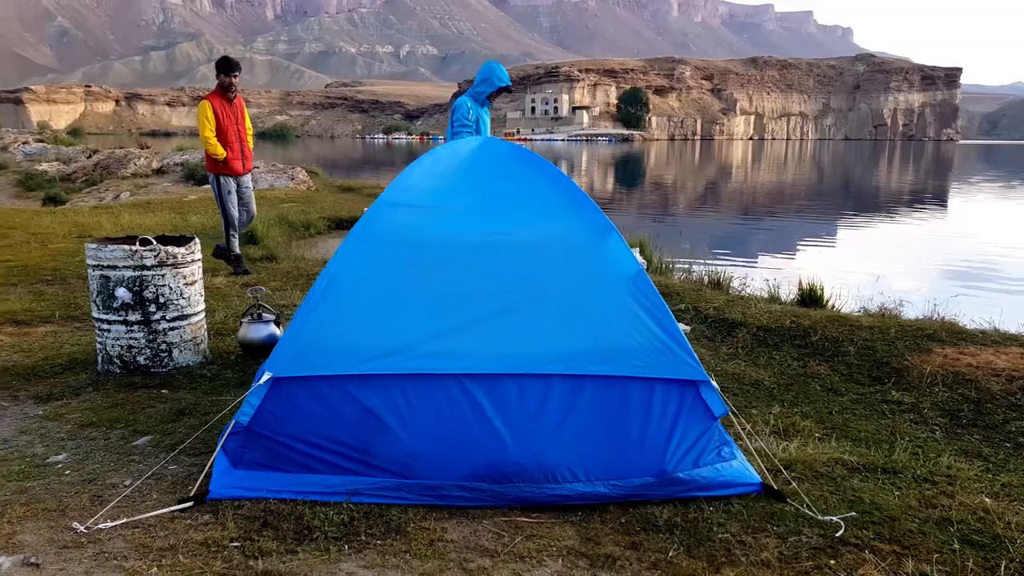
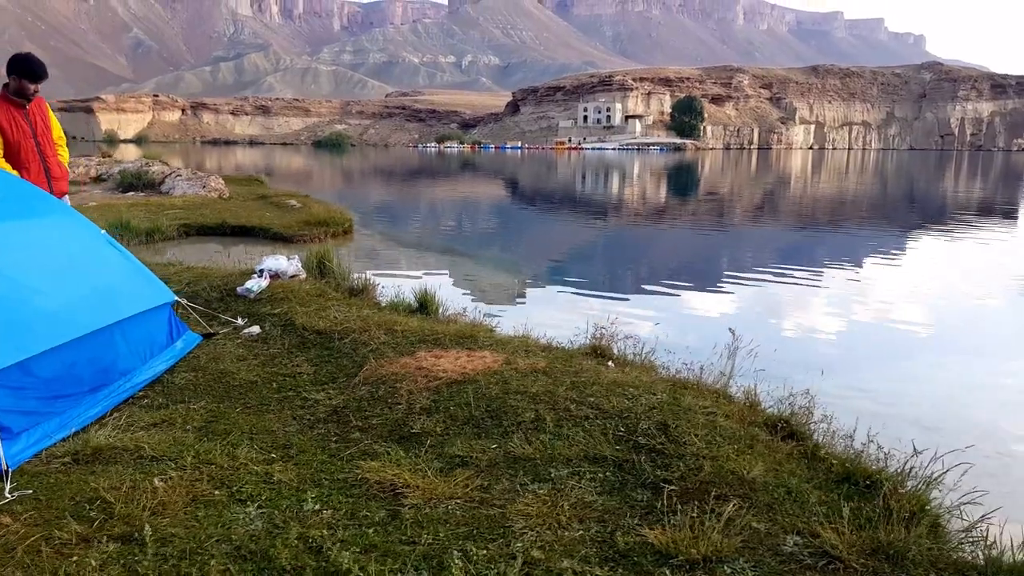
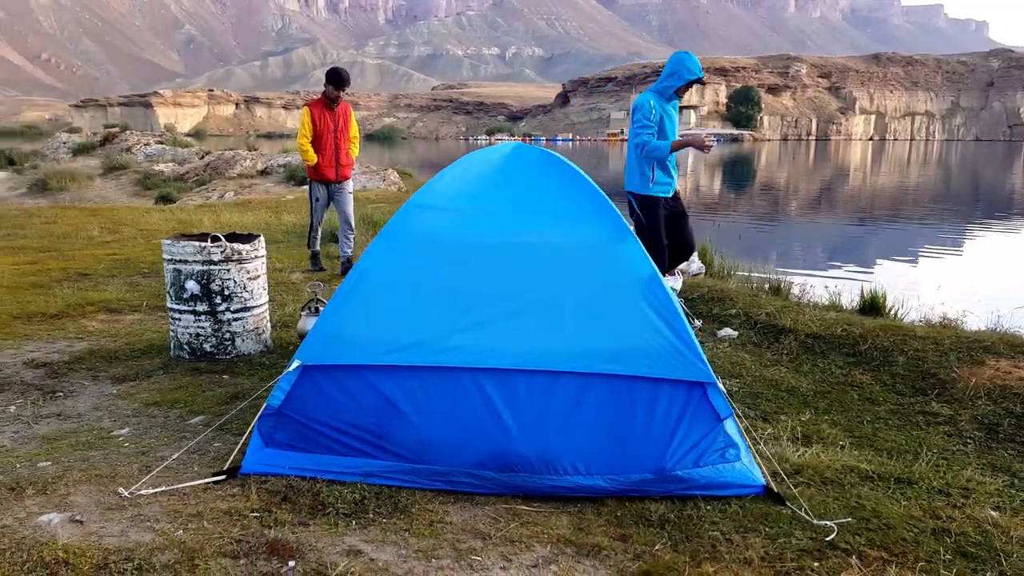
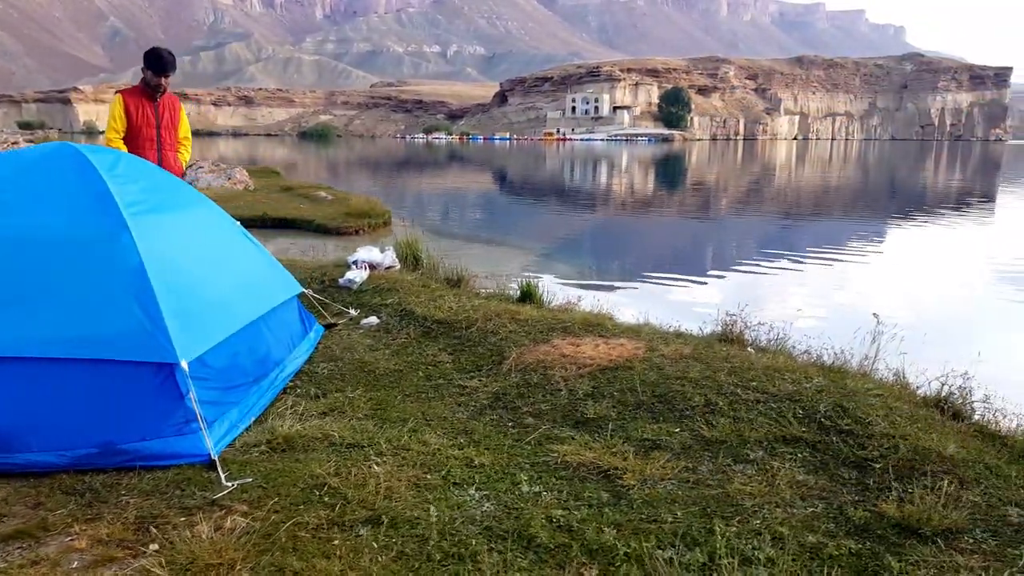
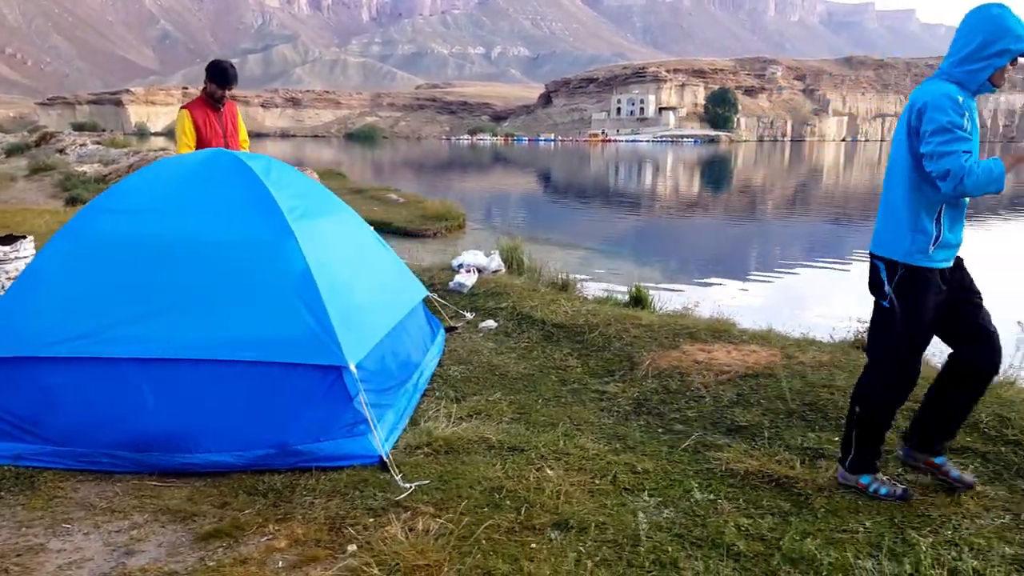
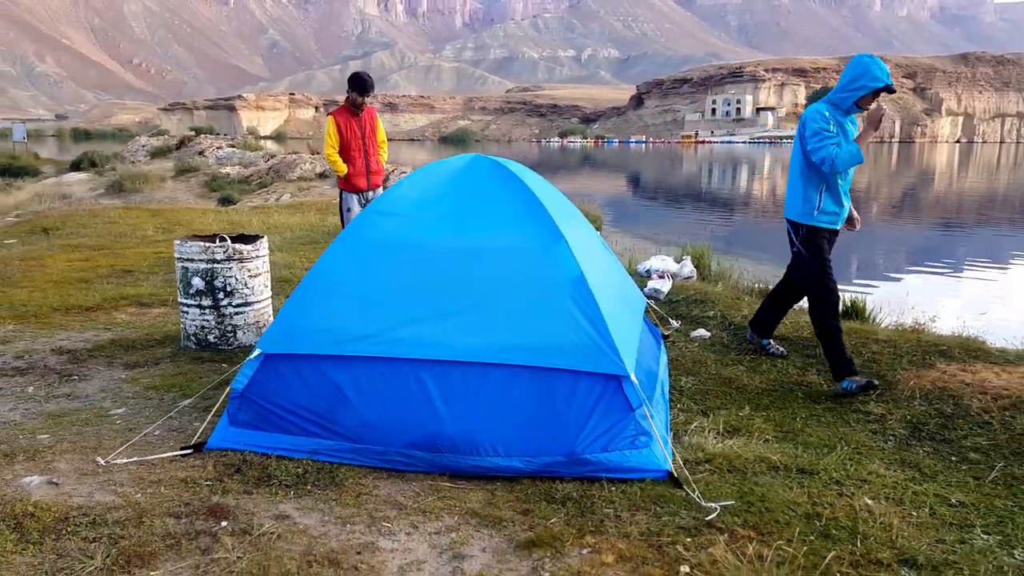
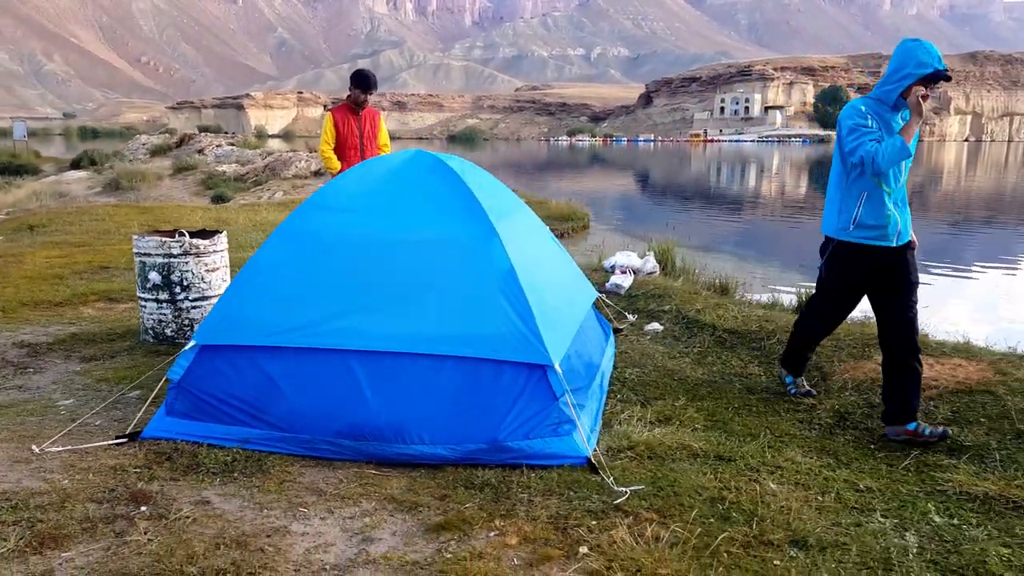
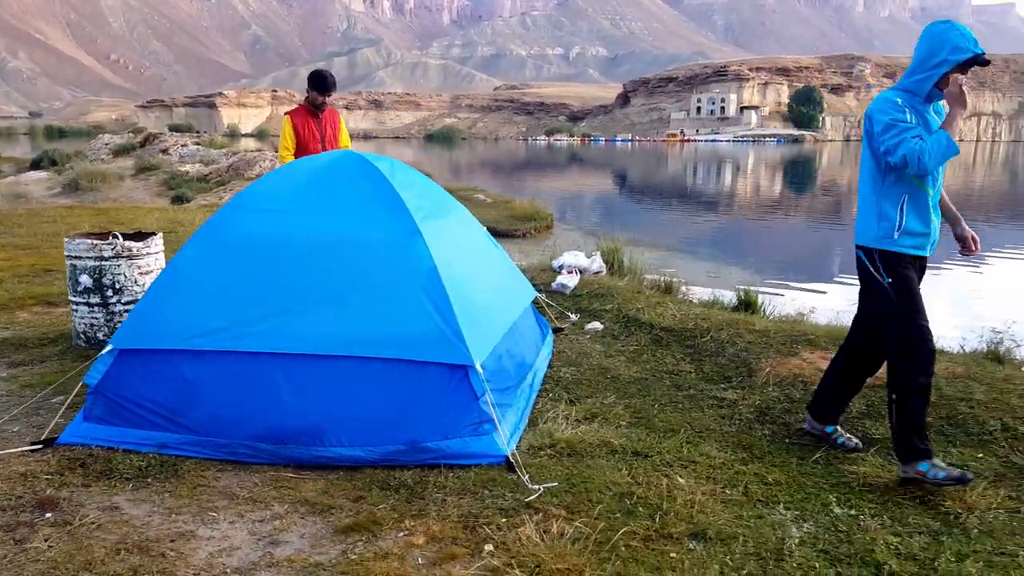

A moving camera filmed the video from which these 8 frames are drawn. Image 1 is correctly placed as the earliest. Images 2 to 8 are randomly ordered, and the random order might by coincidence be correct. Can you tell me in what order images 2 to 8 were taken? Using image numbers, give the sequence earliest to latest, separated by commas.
3, 6, 7, 8, 5, 4, 2
